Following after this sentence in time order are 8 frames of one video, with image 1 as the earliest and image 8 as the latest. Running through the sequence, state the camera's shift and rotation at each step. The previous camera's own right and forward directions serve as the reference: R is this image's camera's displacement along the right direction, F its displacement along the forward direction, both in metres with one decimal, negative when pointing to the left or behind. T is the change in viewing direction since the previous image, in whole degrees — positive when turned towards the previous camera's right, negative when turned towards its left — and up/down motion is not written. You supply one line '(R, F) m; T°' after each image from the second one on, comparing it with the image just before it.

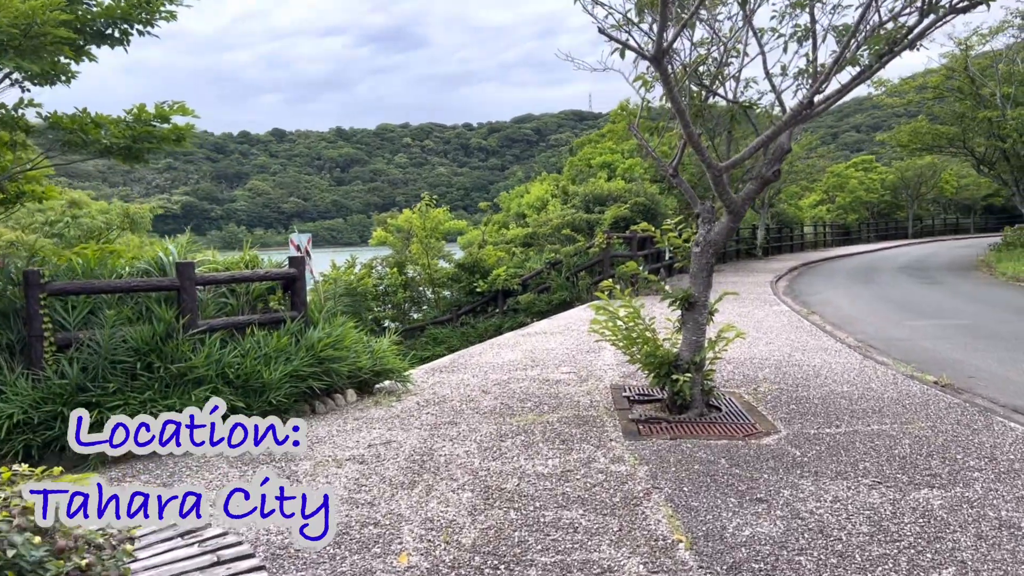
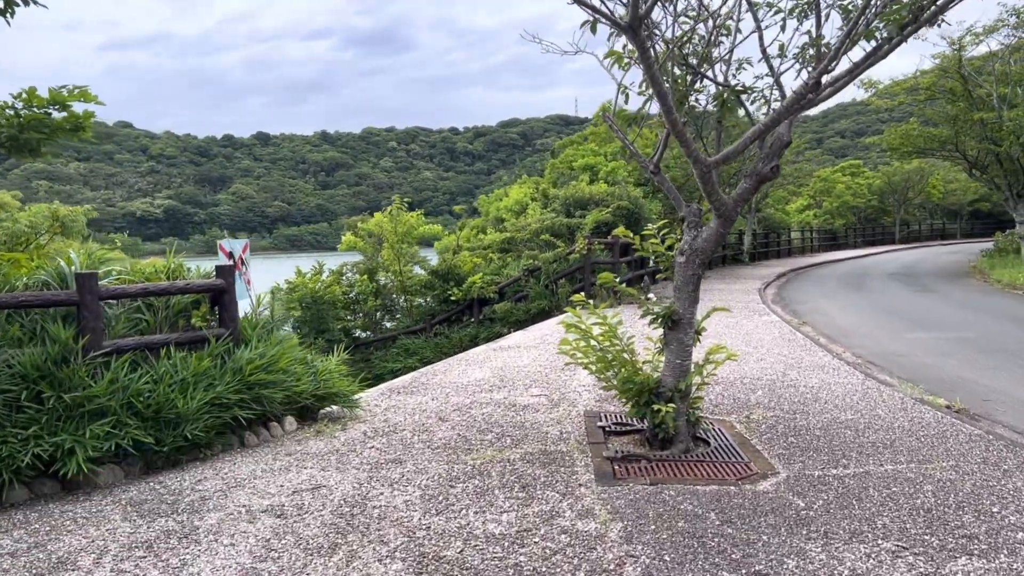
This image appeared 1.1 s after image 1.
(+0.2, +0.7) m; +1°
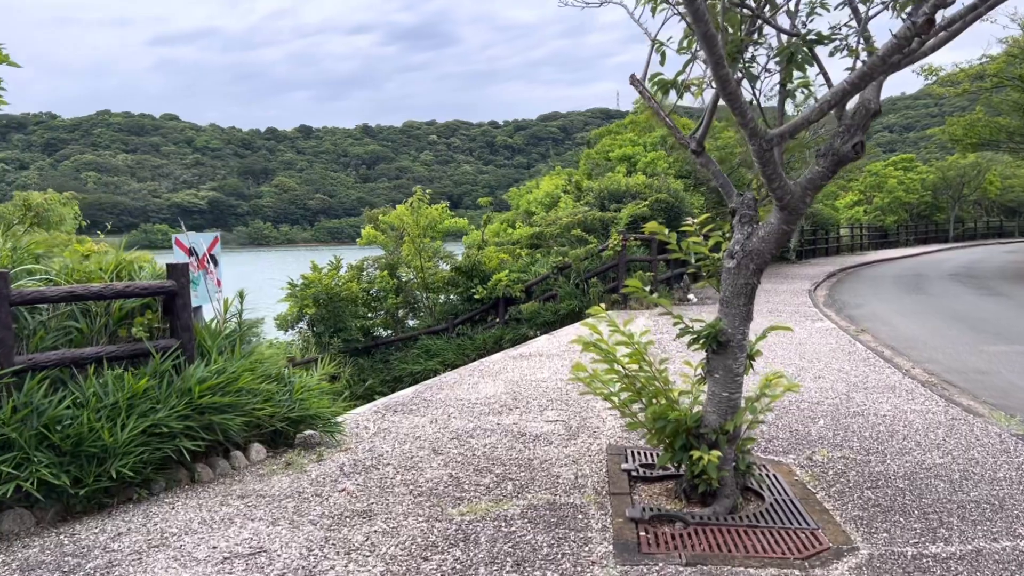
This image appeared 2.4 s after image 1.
(+0.1, +0.9) m; -3°
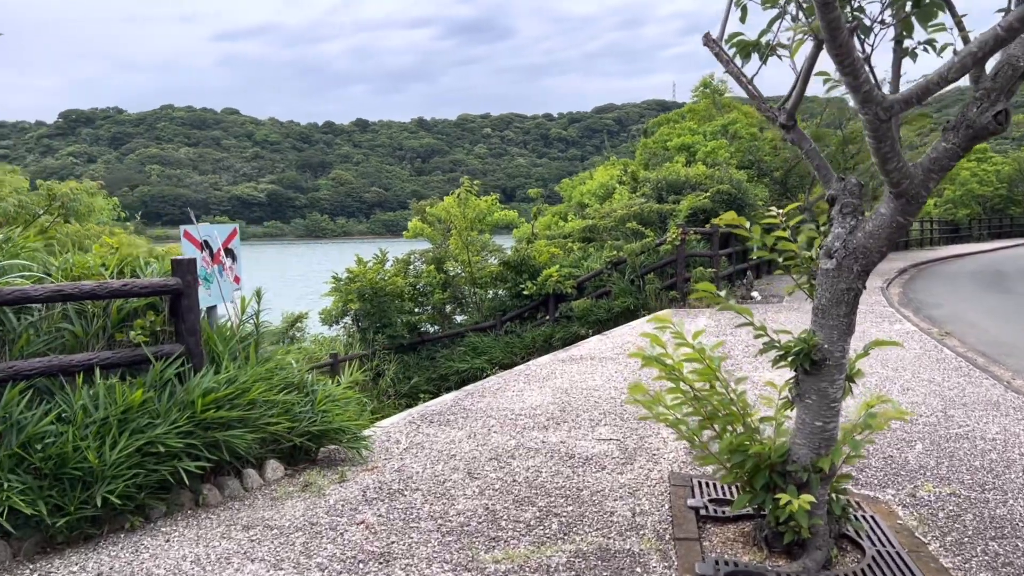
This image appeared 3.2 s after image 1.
(0.0, +0.5) m; -4°
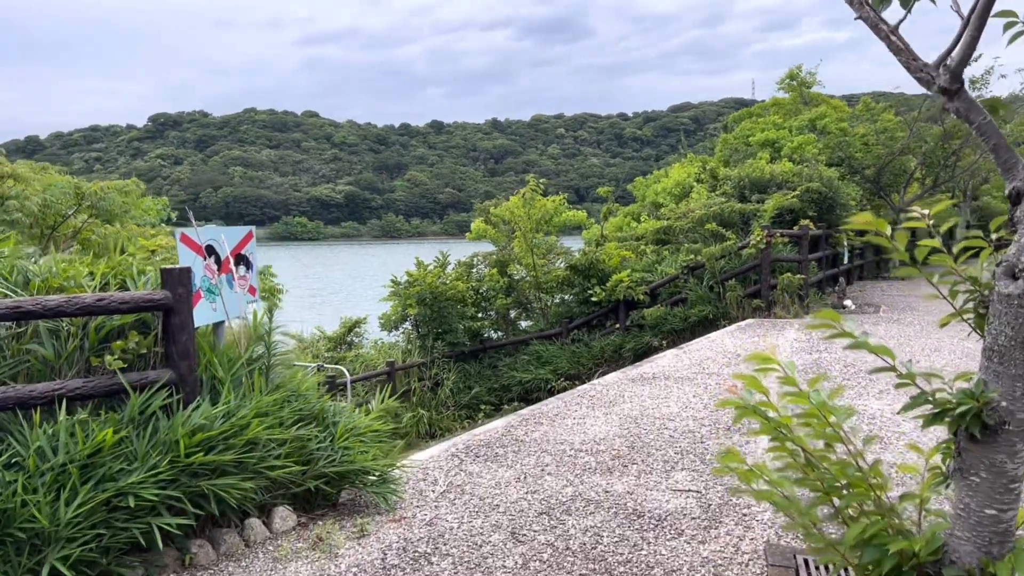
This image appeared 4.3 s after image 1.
(+0.1, +0.7) m; -5°
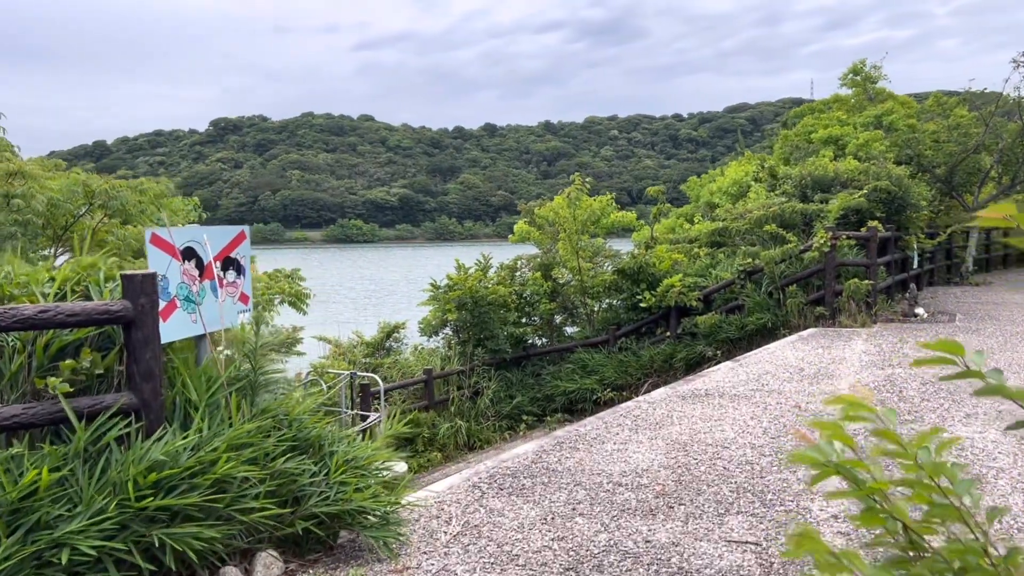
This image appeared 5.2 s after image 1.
(+0.1, +0.5) m; -4°
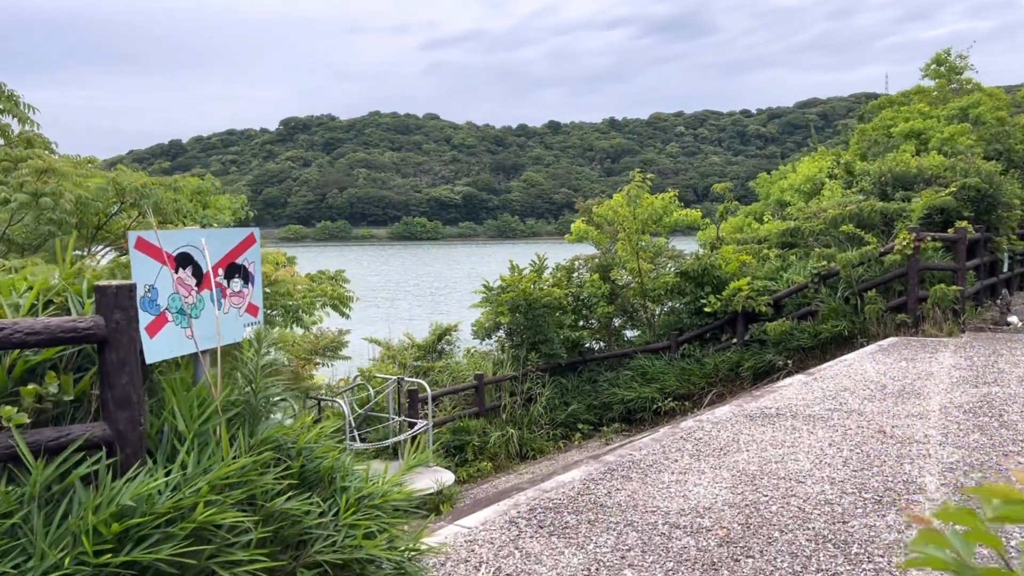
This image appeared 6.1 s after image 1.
(+0.1, +0.4) m; -4°
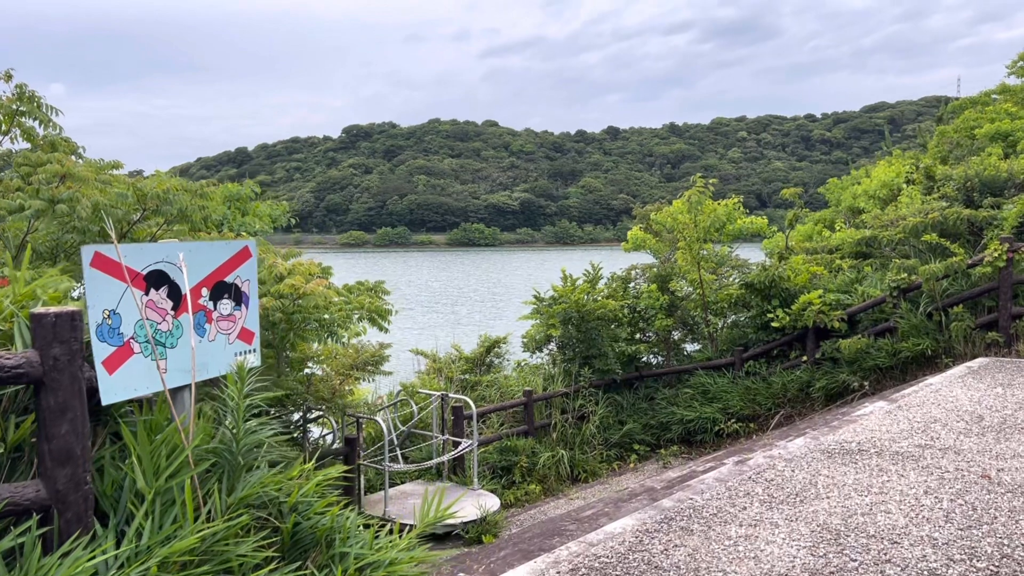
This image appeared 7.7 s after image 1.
(+0.1, +0.5) m; -4°
